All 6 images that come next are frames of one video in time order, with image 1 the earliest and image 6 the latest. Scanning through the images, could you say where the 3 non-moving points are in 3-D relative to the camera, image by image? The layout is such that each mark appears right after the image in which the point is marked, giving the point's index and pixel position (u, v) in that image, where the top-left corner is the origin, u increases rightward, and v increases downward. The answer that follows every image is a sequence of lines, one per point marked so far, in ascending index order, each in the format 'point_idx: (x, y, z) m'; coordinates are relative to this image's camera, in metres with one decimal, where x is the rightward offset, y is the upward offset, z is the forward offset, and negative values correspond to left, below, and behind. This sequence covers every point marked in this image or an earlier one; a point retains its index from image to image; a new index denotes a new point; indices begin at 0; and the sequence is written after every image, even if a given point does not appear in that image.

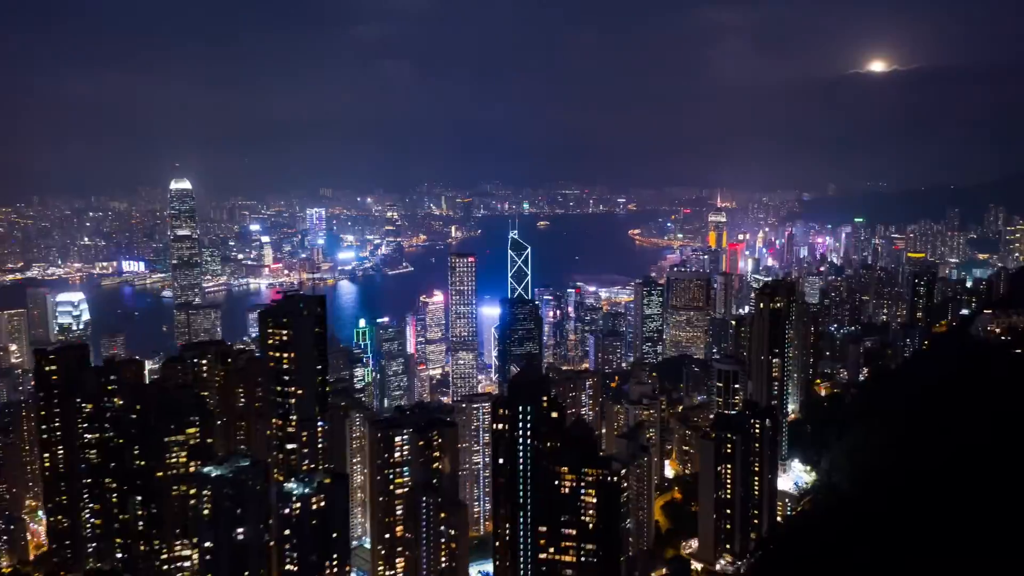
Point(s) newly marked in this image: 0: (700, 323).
0: (+2.1, -0.4, +8.7) m
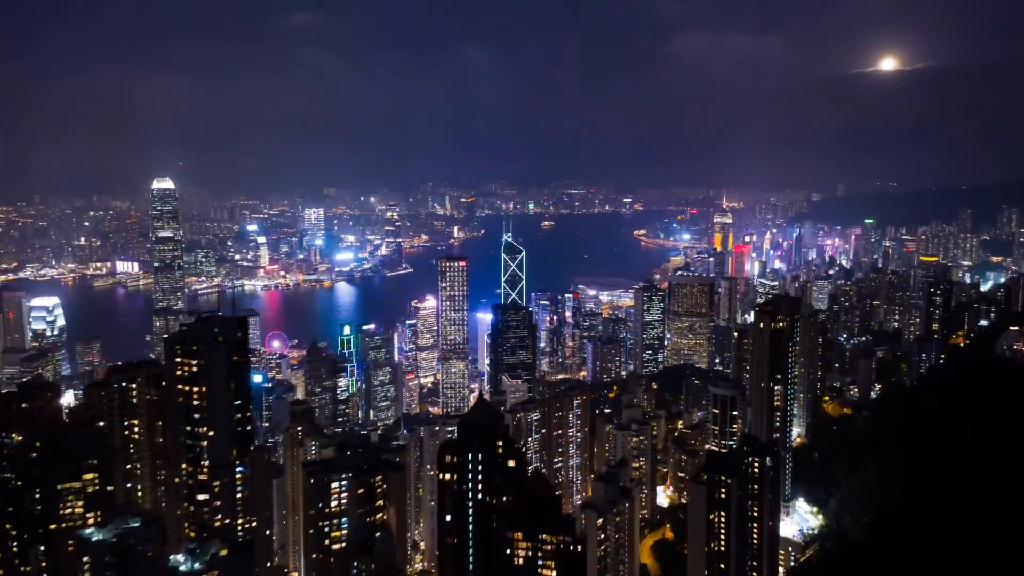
0: (+2.1, -0.5, +8.3) m
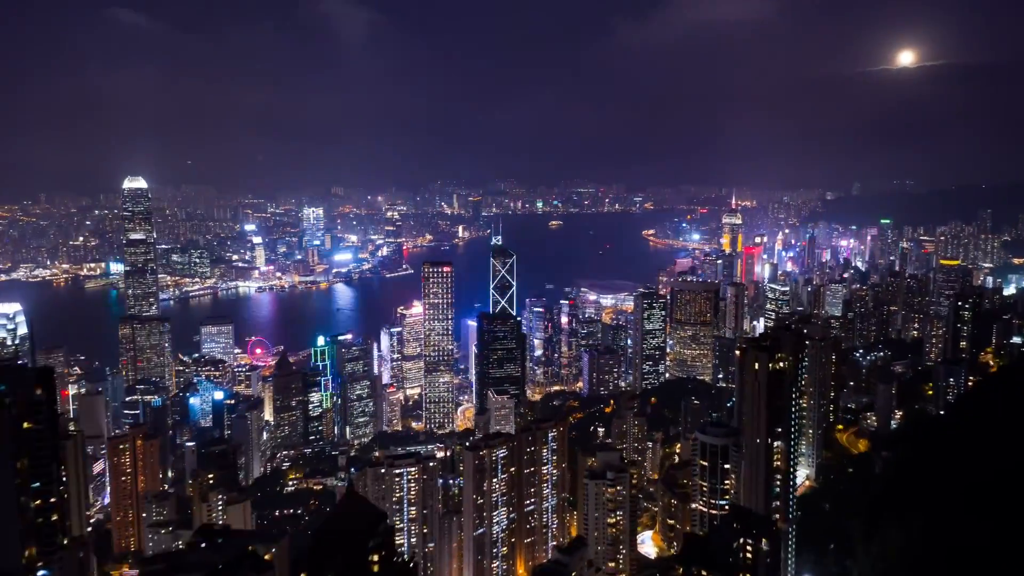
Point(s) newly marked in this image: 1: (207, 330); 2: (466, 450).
0: (+2.0, -0.5, +7.8) m
1: (-2.9, -0.4, +7.3) m
2: (-0.2, -0.7, +3.2) m
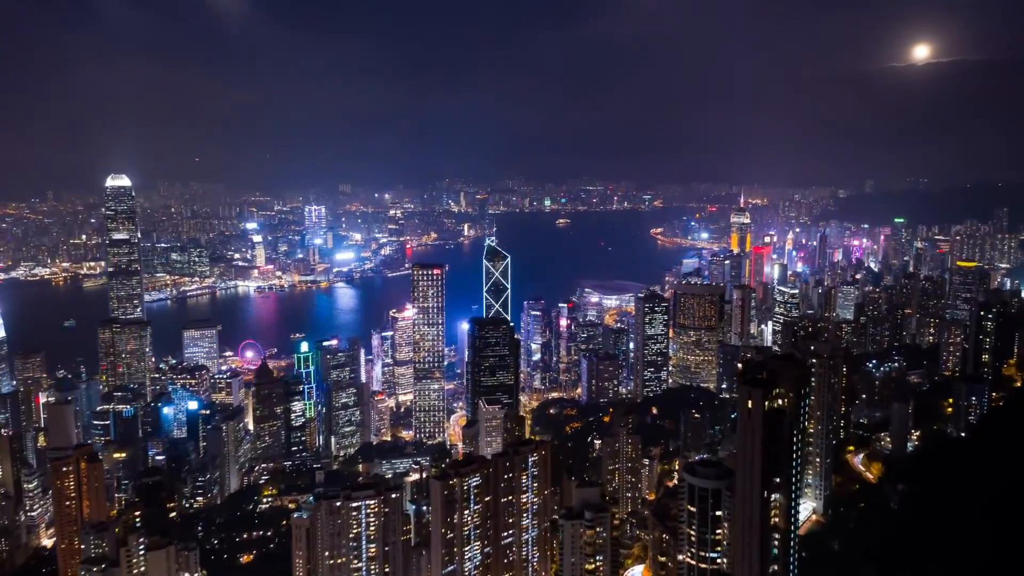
0: (+1.9, -0.6, +7.4) m
1: (-3.0, -0.4, +7.1) m
2: (-0.3, -0.7, +2.9) m
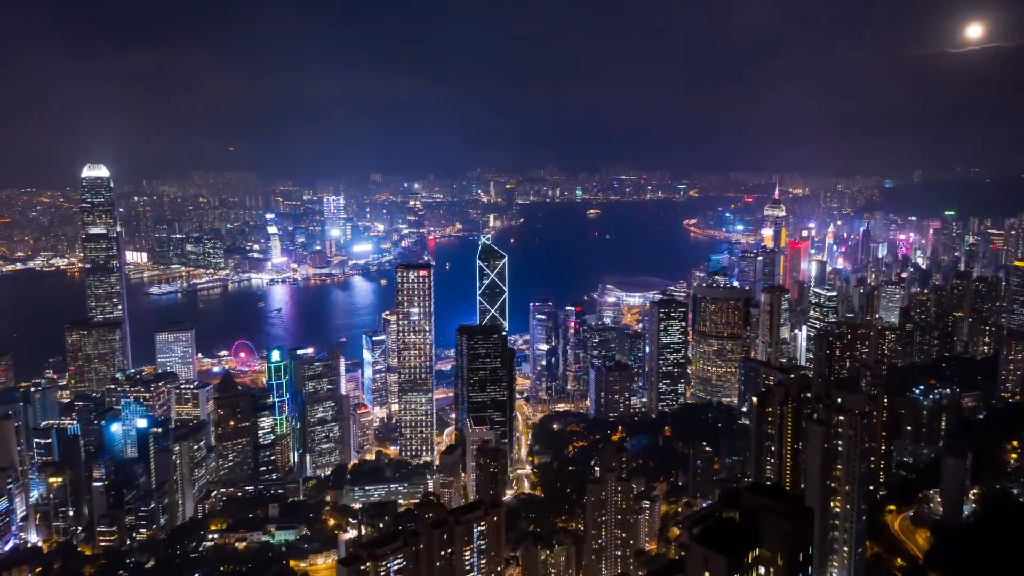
0: (+1.9, -0.6, +6.7) m
1: (-3.0, -0.4, +6.5) m
2: (-0.5, -0.8, +2.3) m
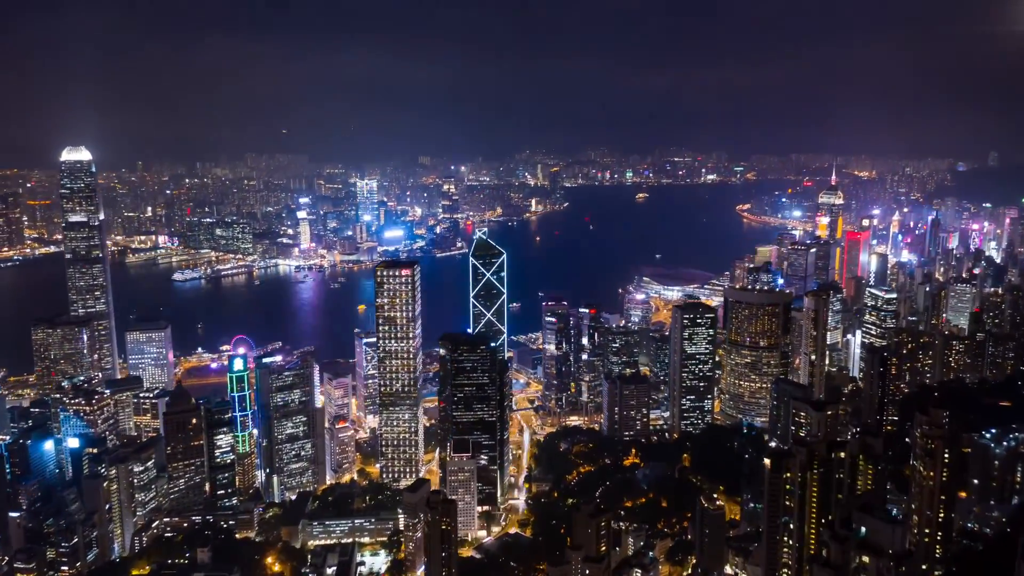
0: (+2.0, -0.6, +5.8) m
1: (-2.9, -0.4, +6.0) m
2: (-0.8, -0.9, +1.6) m
